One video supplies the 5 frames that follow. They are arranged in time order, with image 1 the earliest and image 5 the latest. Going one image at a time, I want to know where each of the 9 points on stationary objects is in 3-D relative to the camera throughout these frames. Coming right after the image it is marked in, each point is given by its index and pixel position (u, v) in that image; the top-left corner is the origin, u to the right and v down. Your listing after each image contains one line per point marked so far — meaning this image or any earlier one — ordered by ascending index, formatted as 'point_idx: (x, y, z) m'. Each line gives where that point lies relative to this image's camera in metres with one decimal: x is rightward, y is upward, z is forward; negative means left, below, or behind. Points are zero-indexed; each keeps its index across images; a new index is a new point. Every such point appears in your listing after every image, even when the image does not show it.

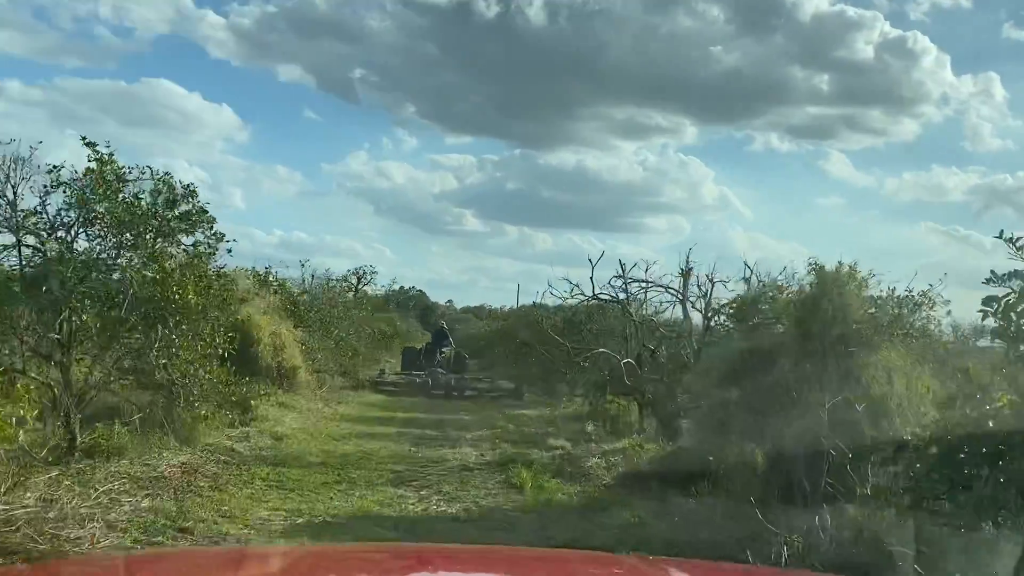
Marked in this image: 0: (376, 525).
0: (-1.1, -1.9, +10.9) m
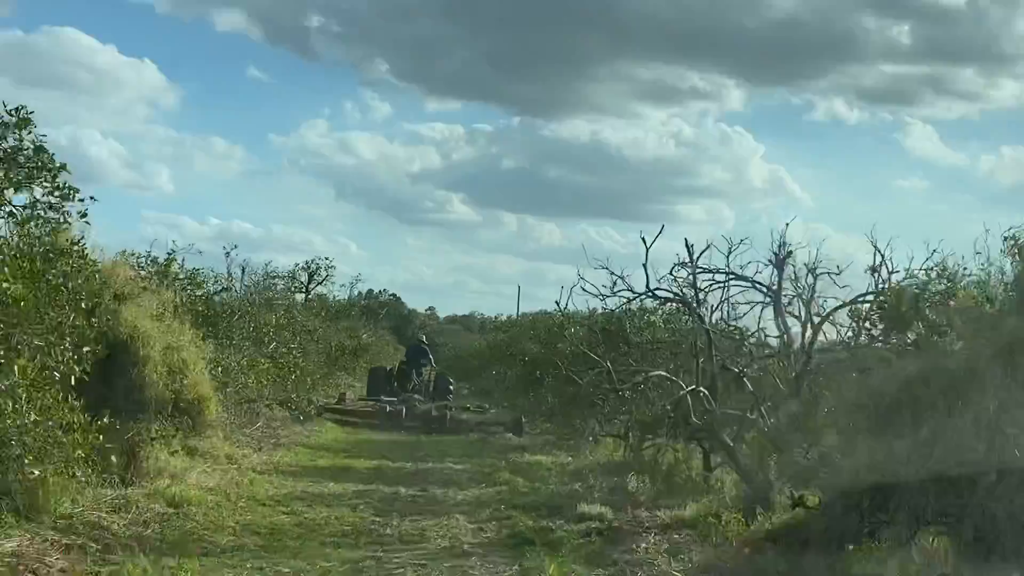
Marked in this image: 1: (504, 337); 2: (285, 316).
0: (-1.0, -1.9, +5.3) m
1: (0.0, -0.7, +19.5) m
2: (-2.4, -0.3, +14.2) m
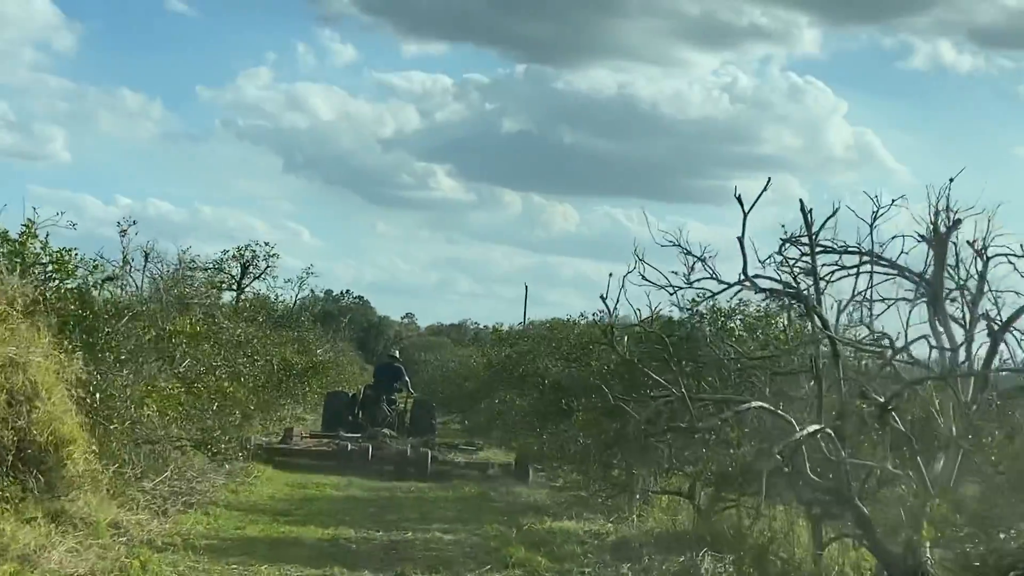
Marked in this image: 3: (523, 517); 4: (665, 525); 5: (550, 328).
0: (-0.7, -1.7, +1.7) m
1: (-0.2, -0.8, +15.9) m
2: (-2.4, -0.3, +10.5) m
3: (+0.1, -1.6, +9.5) m
4: (+1.0, -1.5, +8.3) m
5: (+0.4, -0.5, +15.0) m
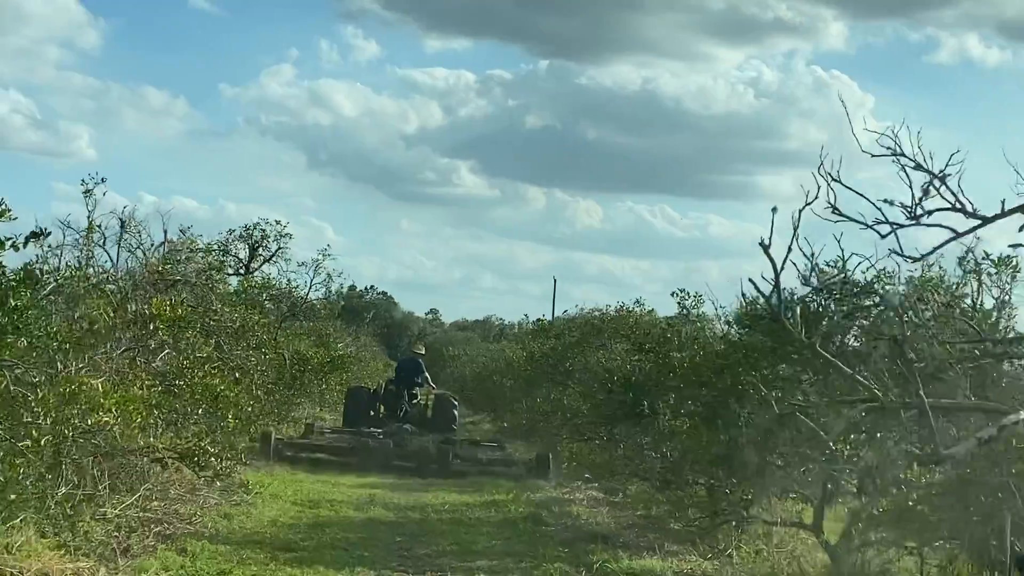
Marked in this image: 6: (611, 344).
0: (-0.5, -1.6, -0.3) m
1: (+0.3, -0.6, +13.9) m
2: (-2.0, -0.2, +8.6) m
3: (+0.4, -1.5, +7.5) m
4: (+1.3, -1.3, +6.4) m
5: (+0.9, -0.3, +13.1) m
6: (+0.7, -0.4, +11.7) m
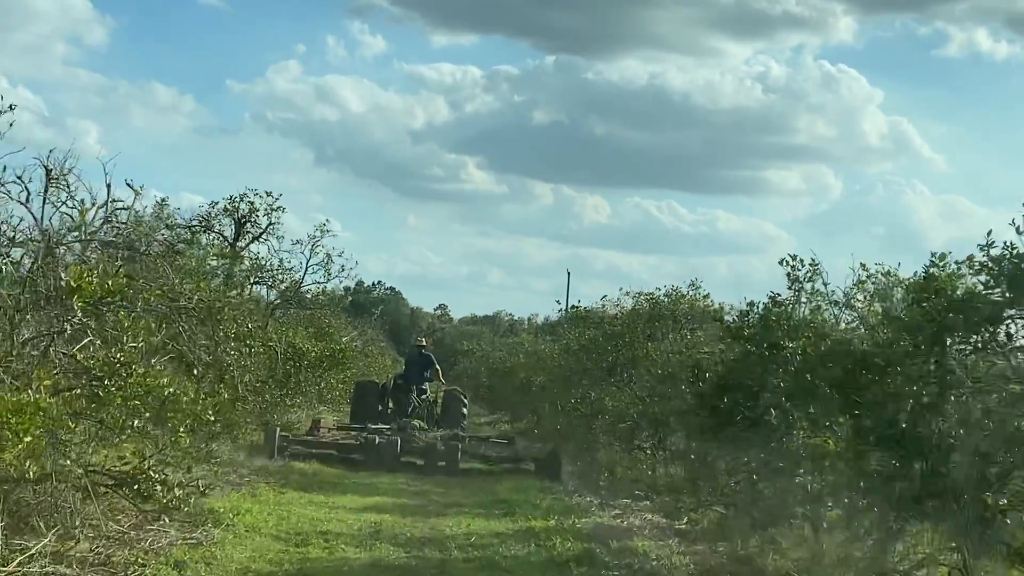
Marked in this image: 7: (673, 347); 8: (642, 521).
0: (-0.3, -1.5, -2.3) m
1: (+0.6, -0.5, +11.9) m
2: (-1.8, 0.0, +6.6) m
3: (+0.7, -1.3, +5.5) m
4: (+1.5, -1.2, +4.3) m
5: (+1.2, -0.1, +11.0) m
6: (+1.0, -0.3, +9.6) m
7: (+1.1, -0.4, +9.0) m
8: (+0.8, -1.5, +8.6) m
